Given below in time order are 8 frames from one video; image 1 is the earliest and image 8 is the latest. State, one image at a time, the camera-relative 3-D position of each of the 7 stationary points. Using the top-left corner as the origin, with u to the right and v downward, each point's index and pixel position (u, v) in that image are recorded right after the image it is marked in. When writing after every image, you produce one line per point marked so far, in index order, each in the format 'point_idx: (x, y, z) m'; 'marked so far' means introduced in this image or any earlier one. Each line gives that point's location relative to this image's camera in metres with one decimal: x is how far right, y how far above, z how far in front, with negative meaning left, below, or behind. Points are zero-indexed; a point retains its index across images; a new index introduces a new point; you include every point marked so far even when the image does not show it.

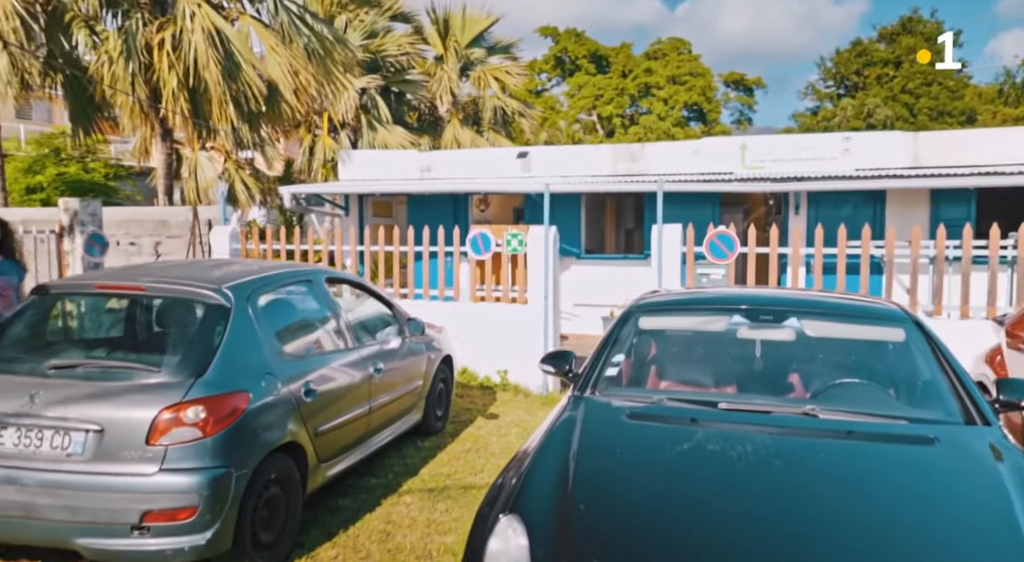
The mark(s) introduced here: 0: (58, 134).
0: (-11.4, +3.7, +18.5) m
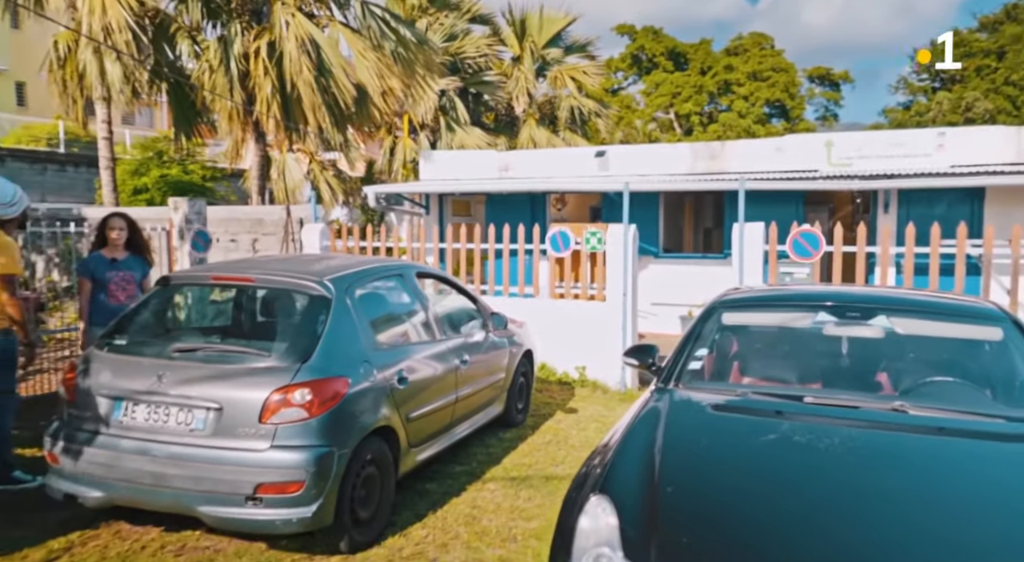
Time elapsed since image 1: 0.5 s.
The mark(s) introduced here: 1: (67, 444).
0: (-9.4, +3.8, +19.6) m
1: (-2.2, -0.8, +3.7) m
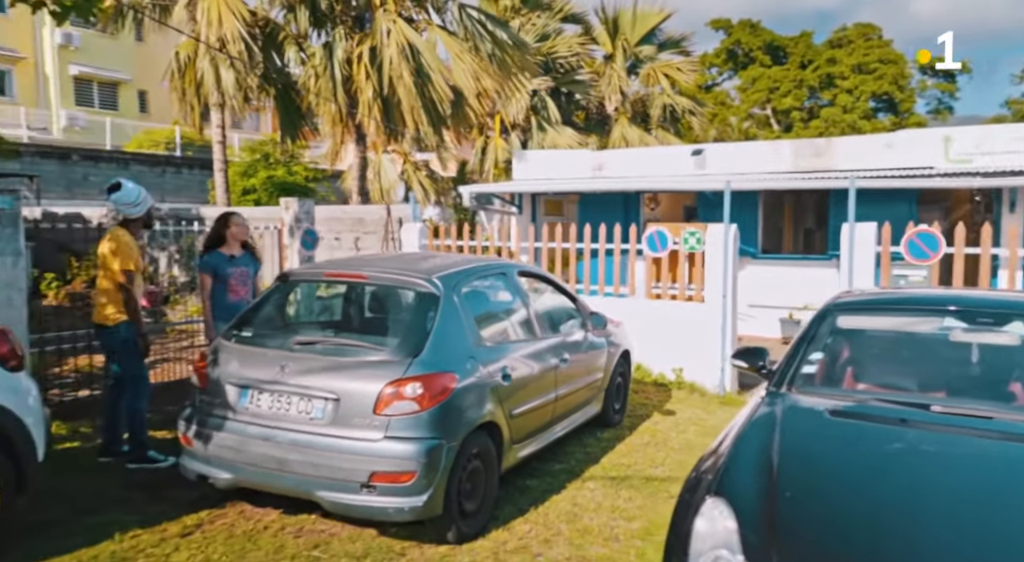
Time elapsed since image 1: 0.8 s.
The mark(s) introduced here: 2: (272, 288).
0: (-6.9, +3.9, +20.6) m
1: (-1.7, -0.8, +4.0) m
2: (-1.5, 0.0, +4.5) m
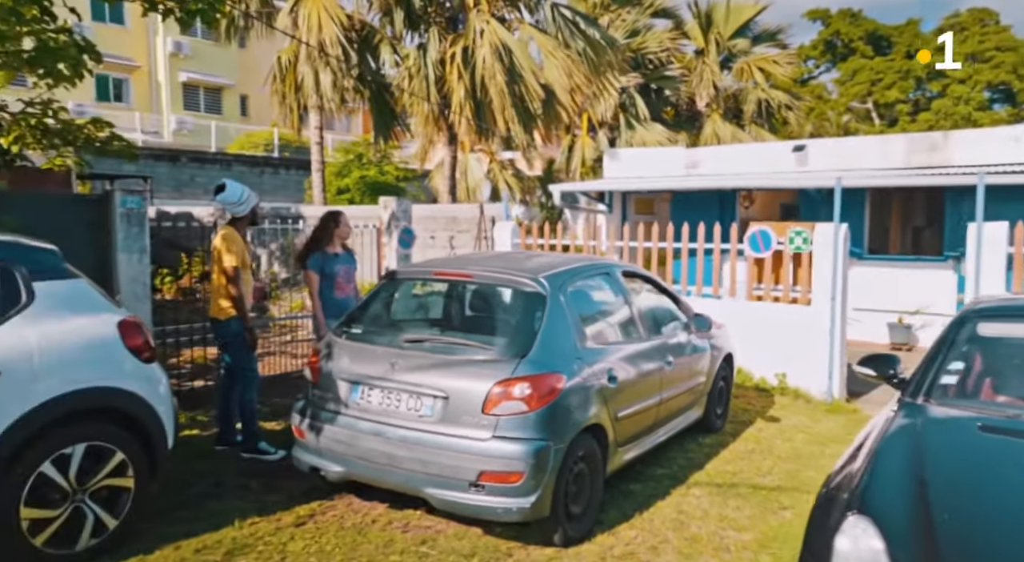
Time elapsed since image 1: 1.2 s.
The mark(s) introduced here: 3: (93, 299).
0: (-4.4, +4.0, +21.2) m
1: (-1.1, -0.8, +4.1) m
2: (-0.8, 0.0, +4.6) m
3: (-2.1, -0.1, +3.6) m
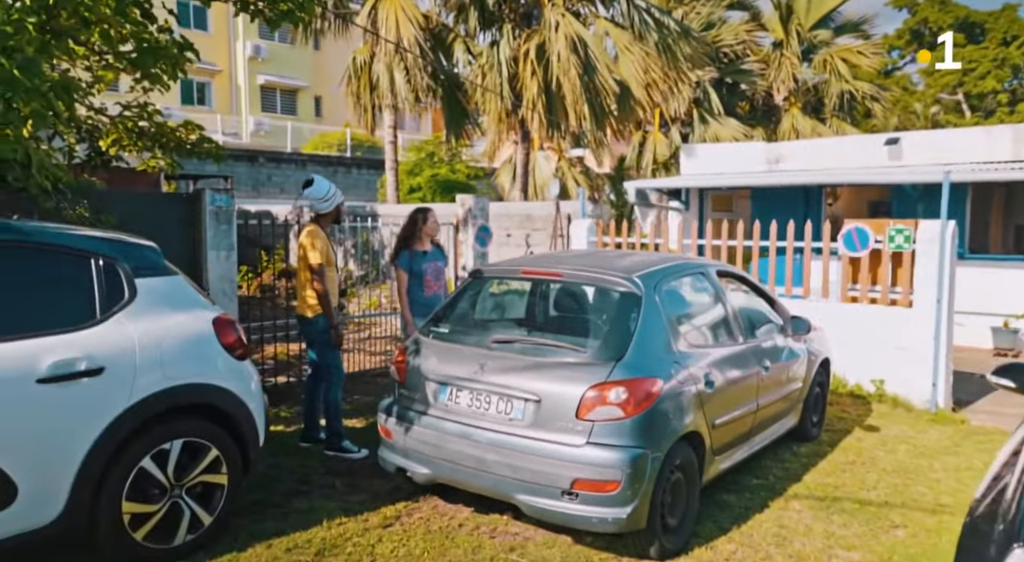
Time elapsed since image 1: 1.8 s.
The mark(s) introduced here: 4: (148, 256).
0: (-2.4, +4.1, +21.4) m
1: (-0.6, -0.8, +4.1) m
2: (-0.3, 0.0, +4.5) m
3: (-1.6, -0.1, +3.7) m
4: (-1.8, +0.1, +3.6) m
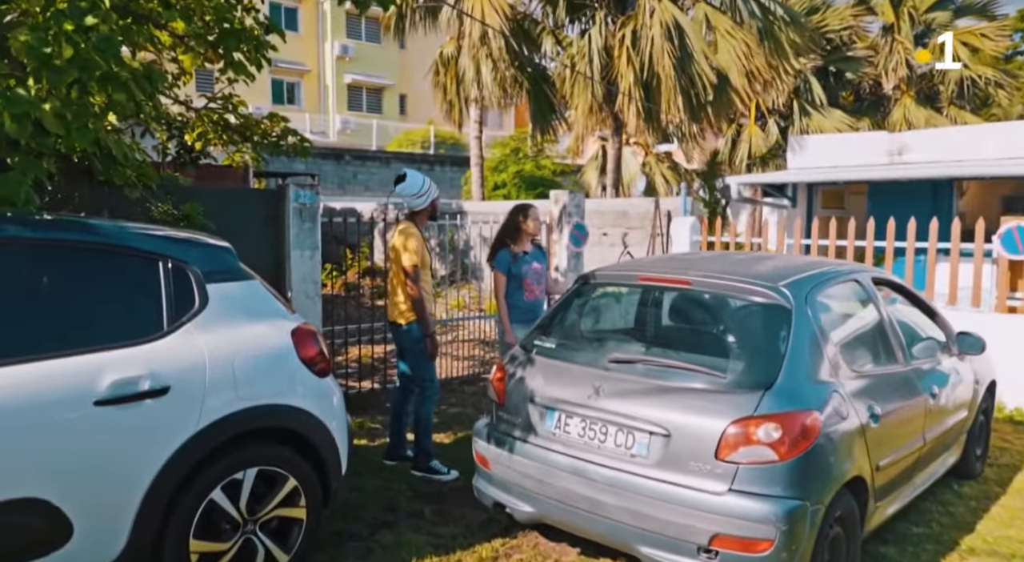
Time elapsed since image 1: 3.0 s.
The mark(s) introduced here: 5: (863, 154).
0: (+0.1, +4.1, +20.9) m
1: (-0.1, -0.8, +3.5) m
2: (+0.3, -0.1, +3.9) m
3: (-1.1, -0.1, +3.3) m
4: (-1.3, +0.1, +3.2) m
5: (+5.5, +2.0, +11.4) m
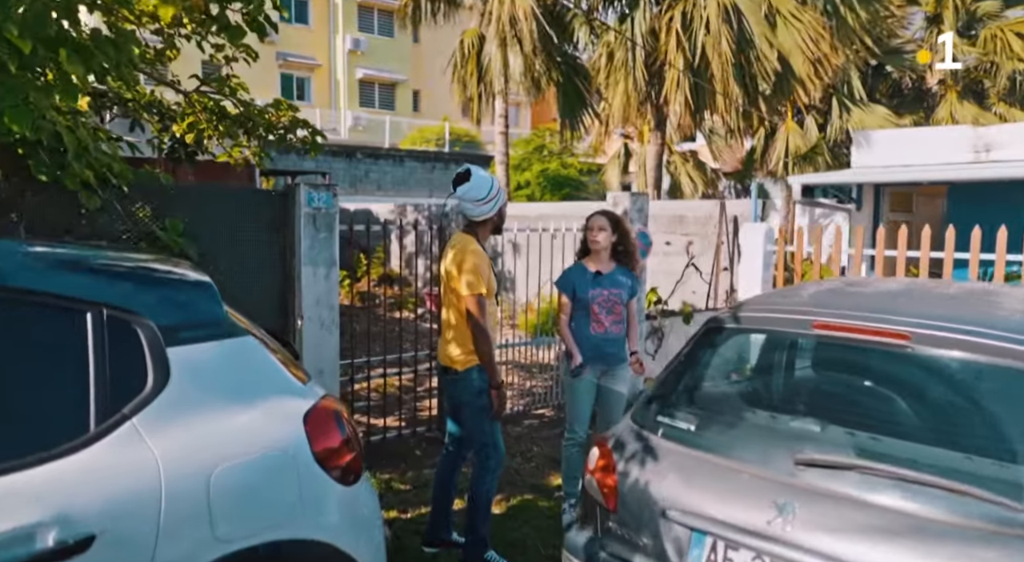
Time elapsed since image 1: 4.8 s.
0: (+0.7, +4.0, +19.7) m
1: (+0.3, -1.0, +2.4) m
2: (+0.7, -0.2, +2.8) m
3: (-0.7, -0.2, +2.1) m
4: (-0.9, -0.1, +2.0) m
5: (+5.9, +1.8, +10.2) m
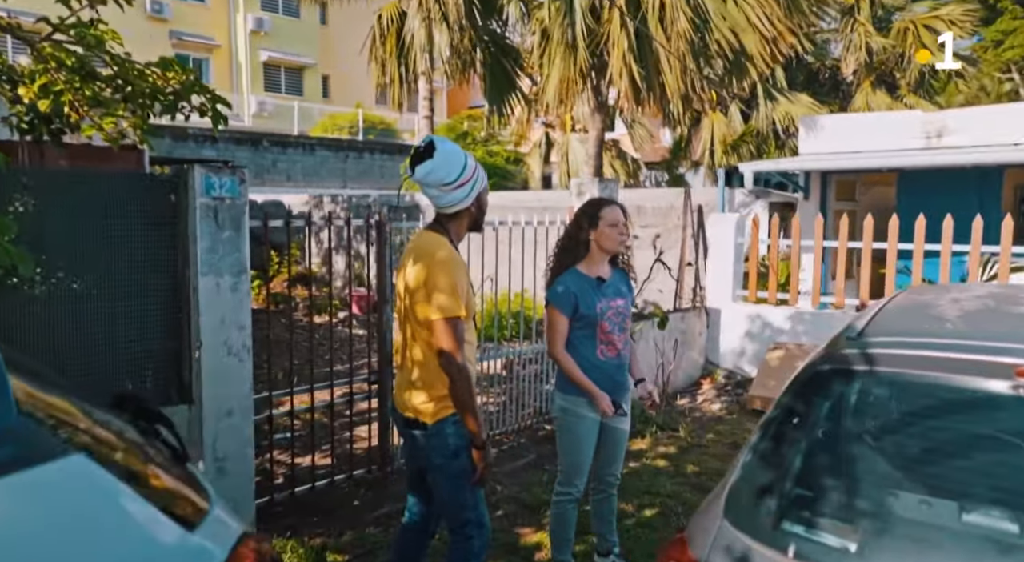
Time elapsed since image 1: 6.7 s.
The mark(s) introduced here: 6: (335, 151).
0: (-1.3, +4.1, +18.7) m
1: (+0.4, -1.0, +1.4) m
2: (+0.8, -0.3, +1.9) m
3: (-0.6, -0.3, +1.0) m
4: (-0.7, -0.1, +1.0) m
5: (+5.1, +1.9, +9.9) m
6: (-4.1, +3.2, +17.6) m
